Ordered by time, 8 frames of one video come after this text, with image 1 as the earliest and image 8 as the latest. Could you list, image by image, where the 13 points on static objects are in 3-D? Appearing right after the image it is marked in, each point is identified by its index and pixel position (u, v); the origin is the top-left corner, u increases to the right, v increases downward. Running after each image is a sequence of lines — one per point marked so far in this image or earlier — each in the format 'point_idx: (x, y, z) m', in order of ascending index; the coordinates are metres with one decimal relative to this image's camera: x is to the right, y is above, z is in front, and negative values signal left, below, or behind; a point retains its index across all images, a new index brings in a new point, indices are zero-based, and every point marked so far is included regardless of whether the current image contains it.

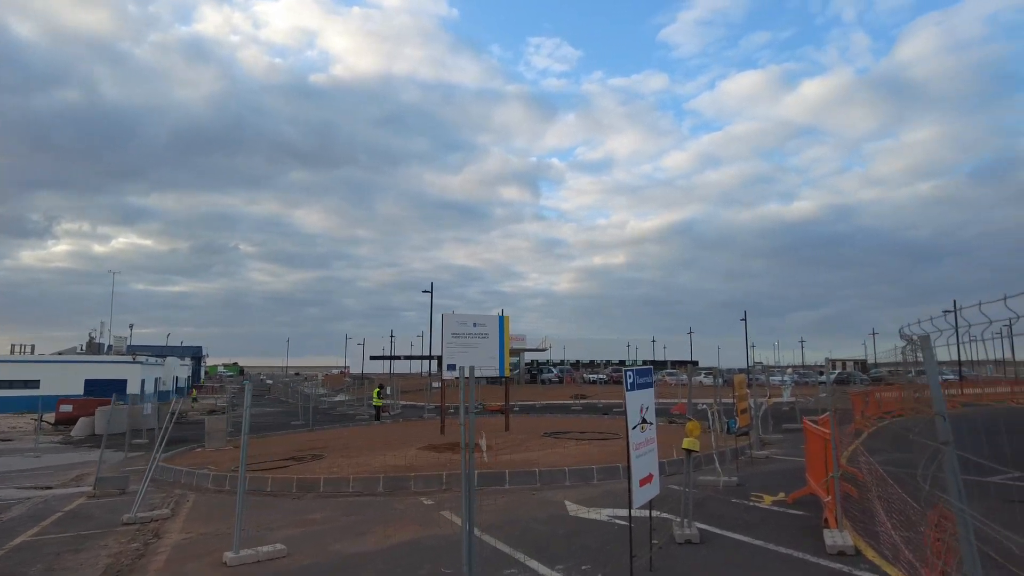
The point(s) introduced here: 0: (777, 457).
0: (+6.3, -4.0, +15.2) m
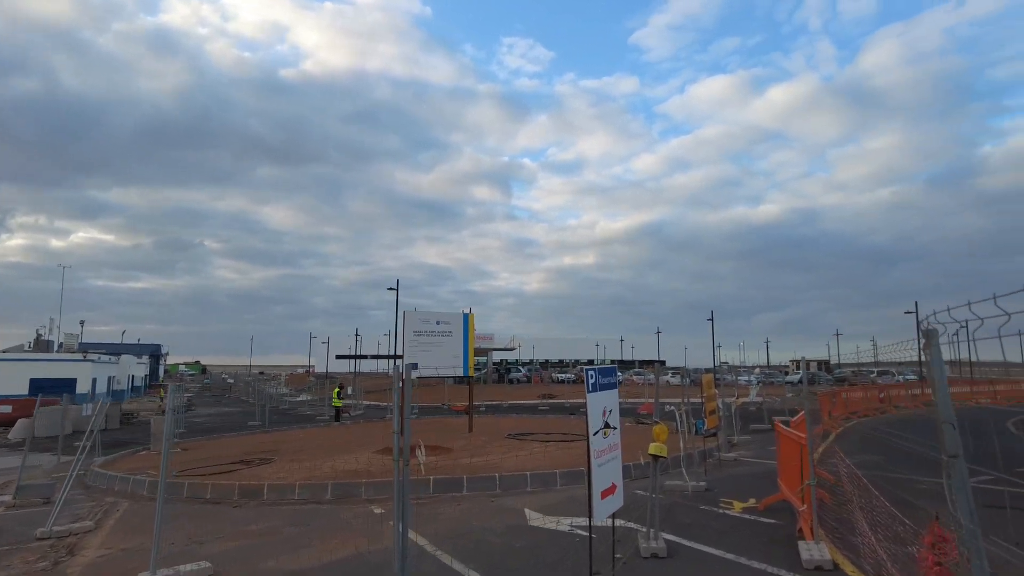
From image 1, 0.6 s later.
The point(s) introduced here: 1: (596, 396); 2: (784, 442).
0: (+5.4, -3.9, +14.8) m
1: (+0.8, -1.0, +5.8) m
2: (+4.0, -2.3, +9.4) m
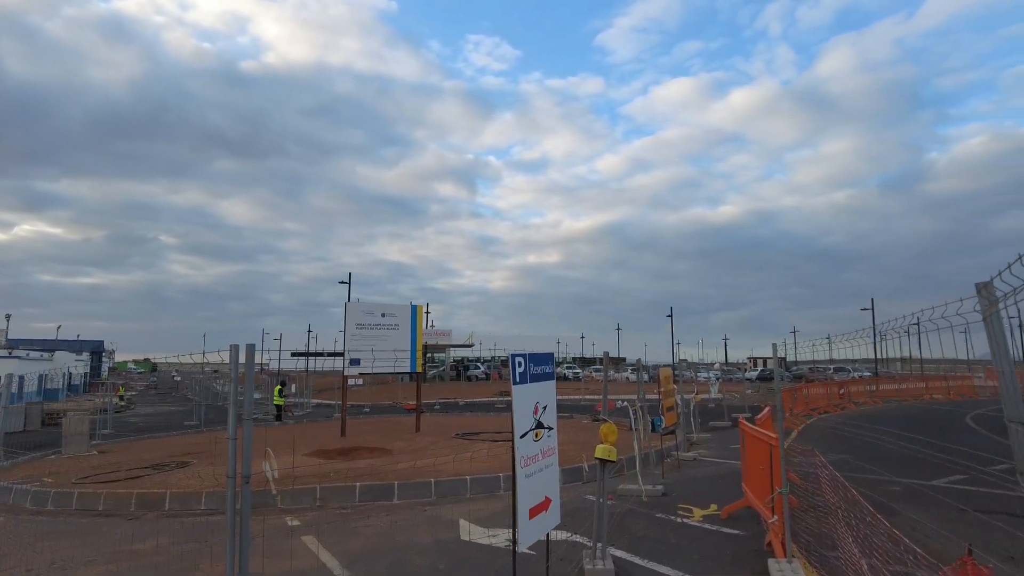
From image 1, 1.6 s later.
0: (+4.2, -3.7, +13.8) m
1: (+0.1, -0.7, +4.6) m
2: (+3.1, -2.0, +8.4) m
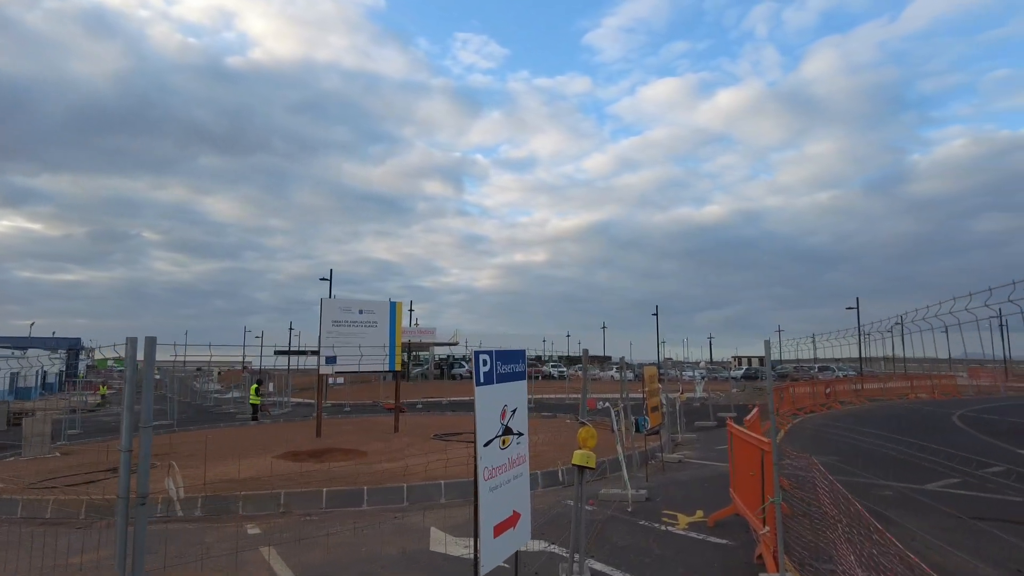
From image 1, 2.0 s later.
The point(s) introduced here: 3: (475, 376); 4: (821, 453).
0: (+3.7, -3.6, +13.4) m
1: (-0.2, -0.7, +4.1) m
2: (+2.8, -1.9, +7.9) m
3: (-0.2, -0.5, +4.0) m
4: (+6.3, -3.4, +13.1) m
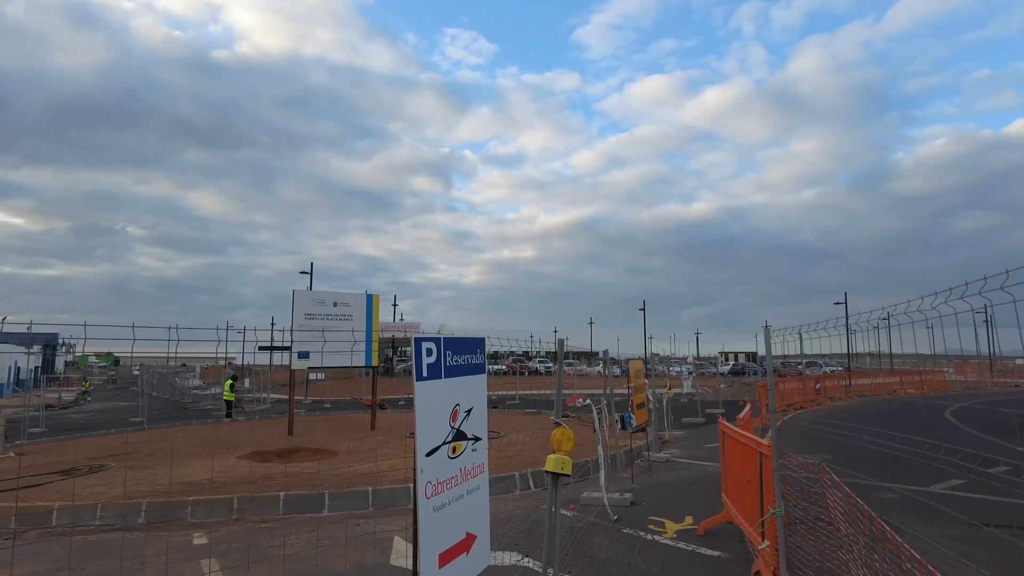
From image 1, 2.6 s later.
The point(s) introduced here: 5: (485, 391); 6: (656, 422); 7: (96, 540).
0: (+3.3, -3.4, +12.7) m
1: (-0.4, -0.5, +3.3) m
2: (+2.5, -1.8, +7.2) m
3: (-0.5, -0.4, +3.2) m
4: (+5.9, -3.2, +12.5) m
5: (-0.2, -0.6, +4.0) m
6: (+3.2, -3.0, +14.1) m
7: (-5.3, -3.2, +8.2) m
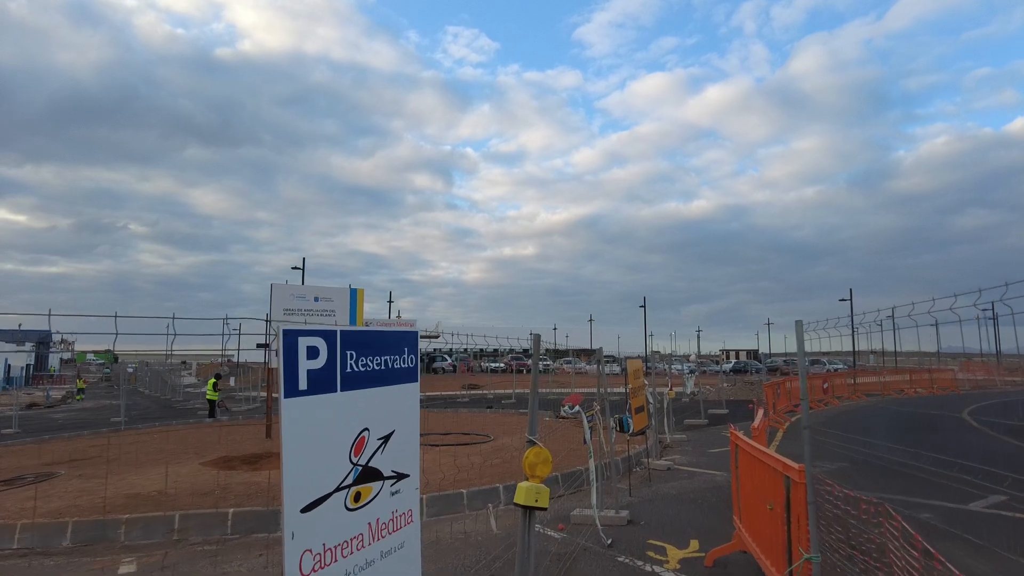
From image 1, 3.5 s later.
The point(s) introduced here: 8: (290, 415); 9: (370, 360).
0: (+3.1, -3.2, +11.6) m
1: (-0.7, -0.4, +2.2) m
2: (+2.2, -1.6, +6.1) m
3: (-0.7, -0.3, +2.1) m
4: (+5.7, -3.0, +11.4) m
5: (-0.4, -0.5, +2.9) m
6: (+3.0, -2.8, +13.0) m
7: (-5.6, -3.1, +7.1) m
8: (-0.7, -0.4, +2.2) m
9: (-0.6, -0.3, +2.5) m
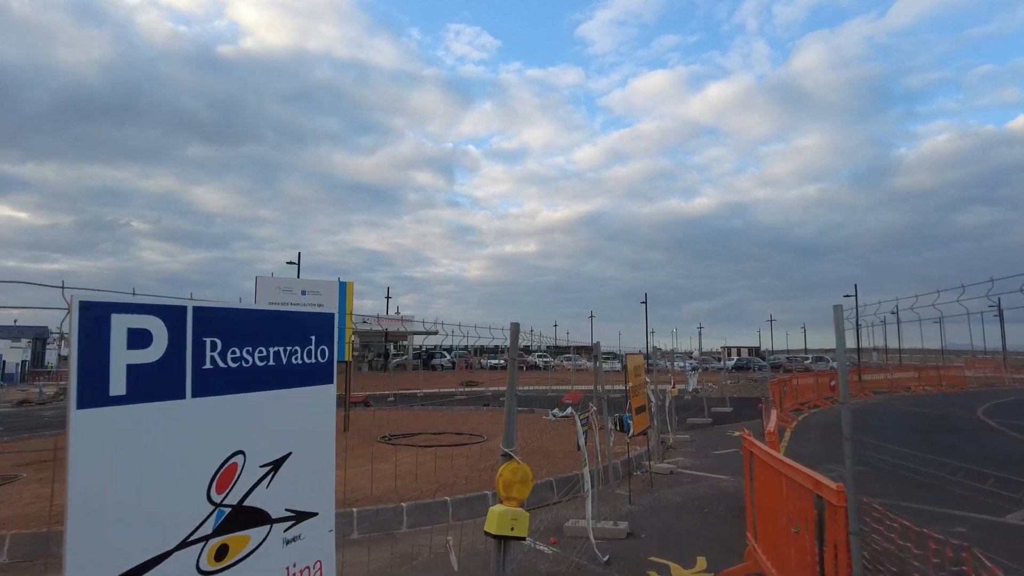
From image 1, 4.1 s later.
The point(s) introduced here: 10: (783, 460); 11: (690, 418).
0: (+2.9, -3.1, +10.8) m
1: (-0.8, -0.3, +1.5) m
2: (+2.1, -1.5, +5.3) m
3: (-0.9, -0.2, +1.4) m
4: (+5.5, -2.9, +10.6) m
5: (-0.6, -0.4, +2.1) m
6: (+2.8, -2.6, +12.3) m
7: (-5.7, -2.9, +6.4) m
8: (-0.9, -0.3, +1.4) m
9: (-0.7, -0.2, +1.8) m
10: (+2.2, -1.4, +5.1) m
11: (+5.2, -3.8, +18.8) m
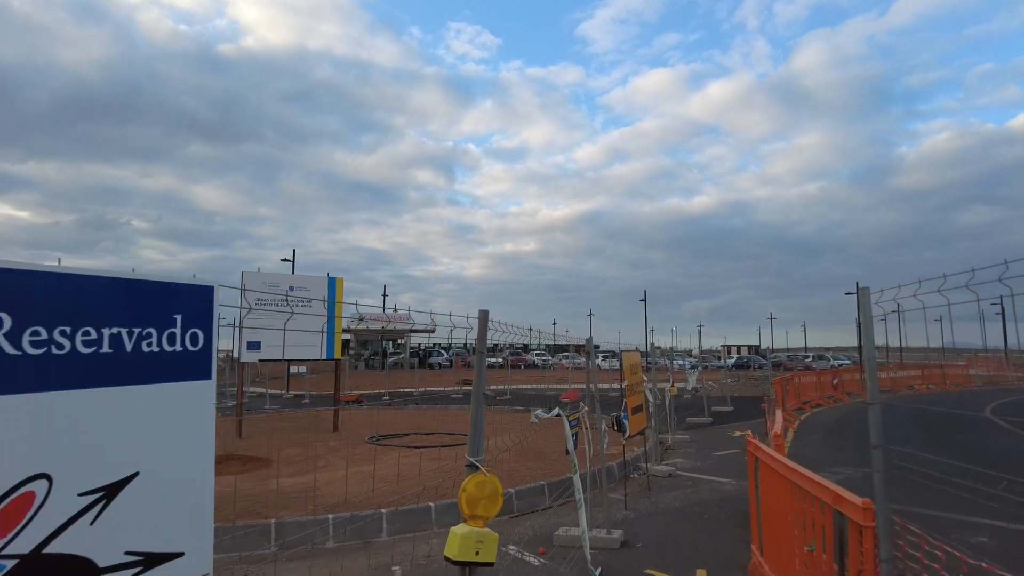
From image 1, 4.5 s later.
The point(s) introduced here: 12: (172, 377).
0: (+2.8, -3.0, +10.3) m
1: (-1.0, -0.2, +1.0) m
2: (+1.9, -1.4, +4.8) m
3: (-1.0, -0.1, +0.9) m
4: (+5.4, -2.8, +10.1) m
5: (-0.7, -0.3, +1.6) m
6: (+2.7, -2.5, +11.8) m
7: (-5.9, -2.8, +5.9) m
8: (-1.0, -0.2, +0.9) m
9: (-0.9, -0.1, +1.3) m
10: (+2.0, -1.3, +4.6) m
11: (+5.1, -3.7, +18.3) m
12: (-0.7, -0.2, +1.6) m
